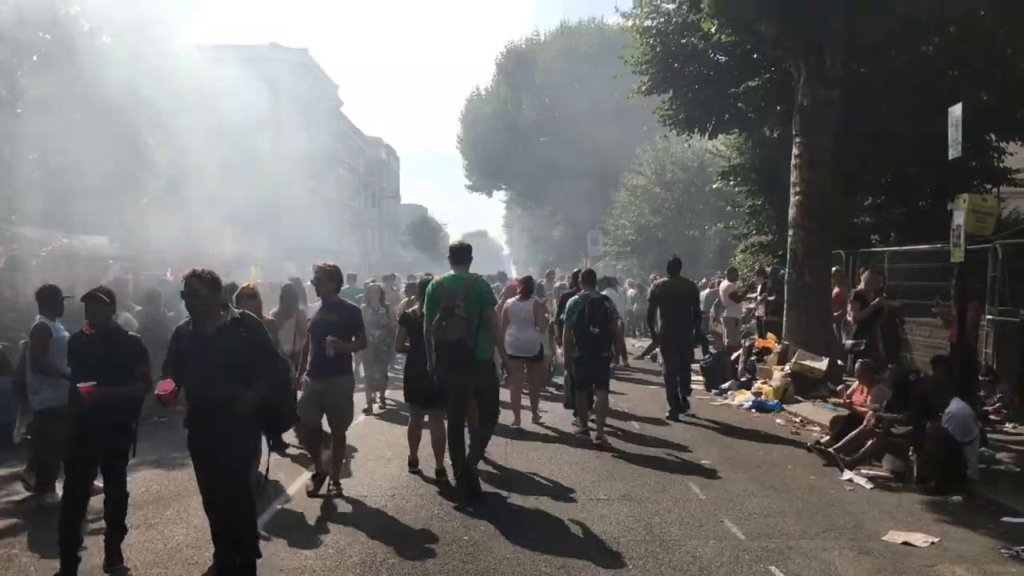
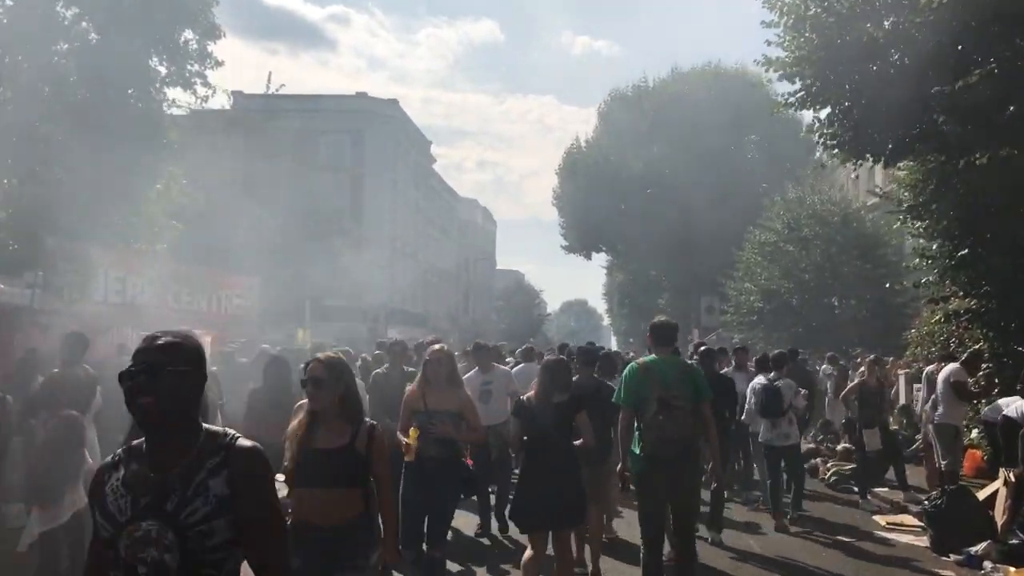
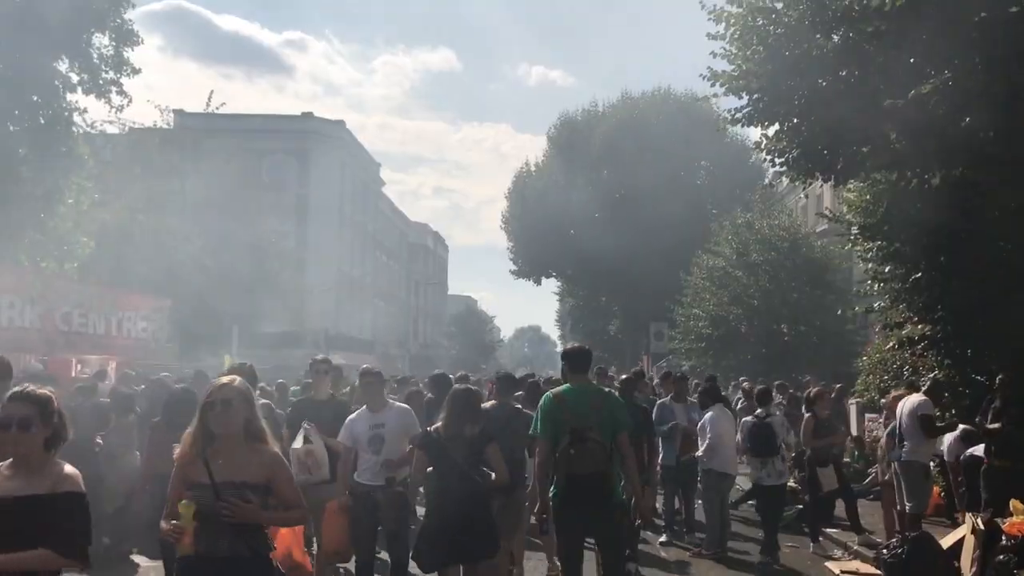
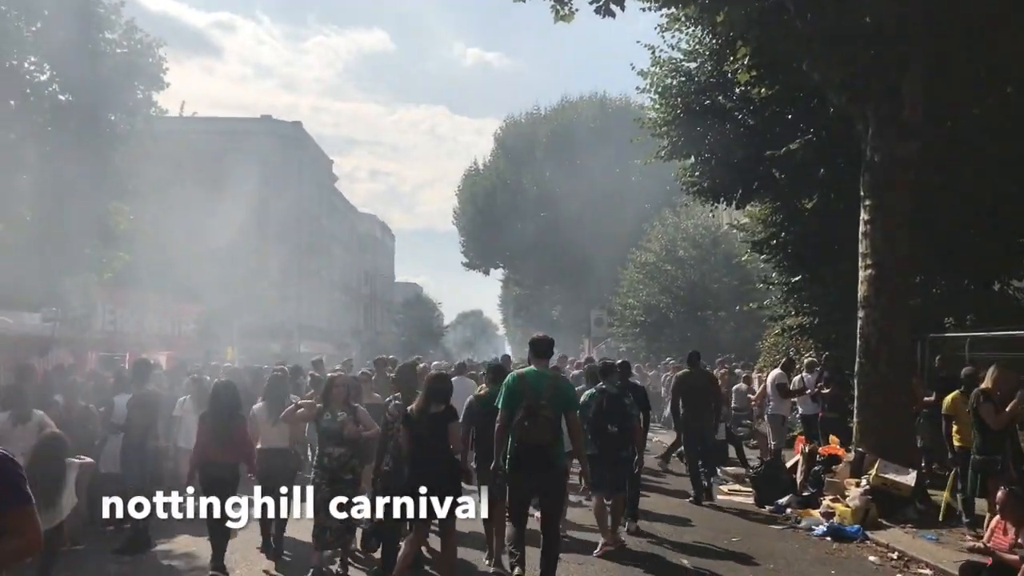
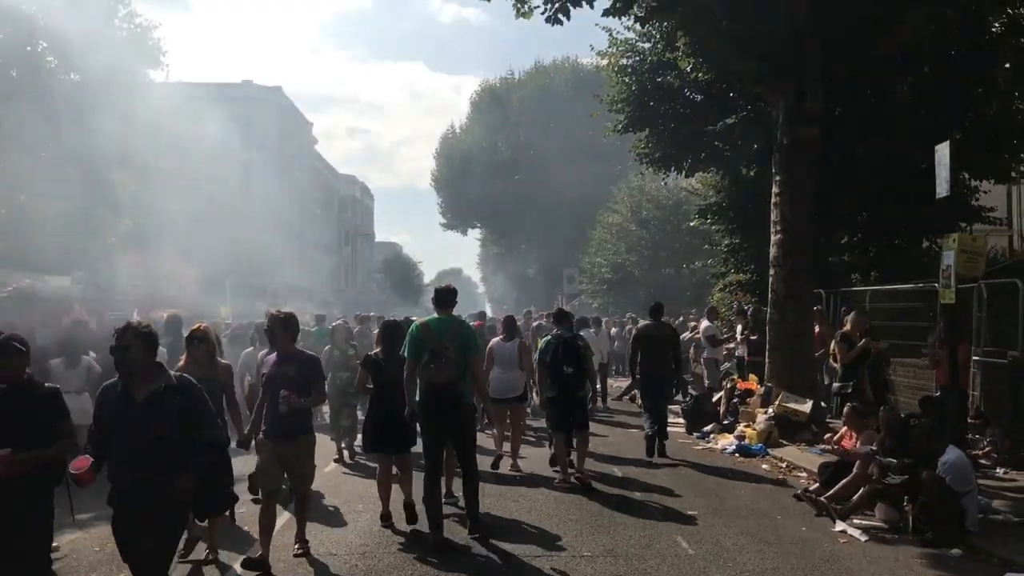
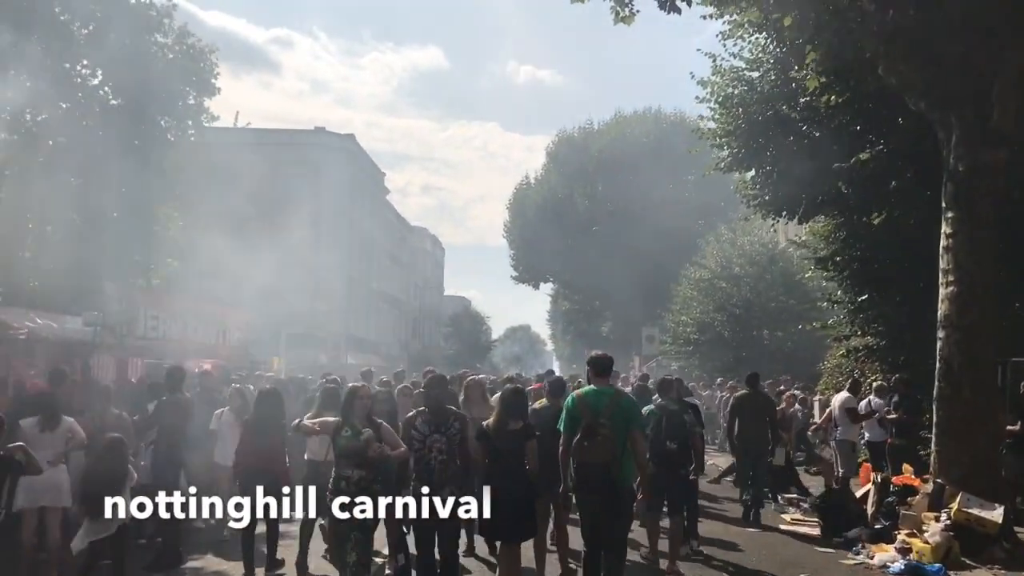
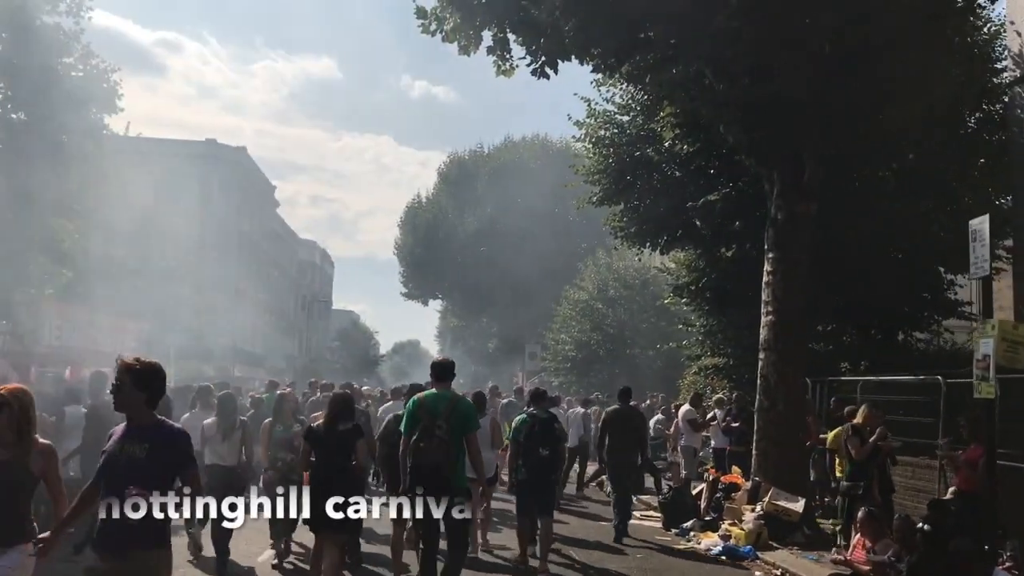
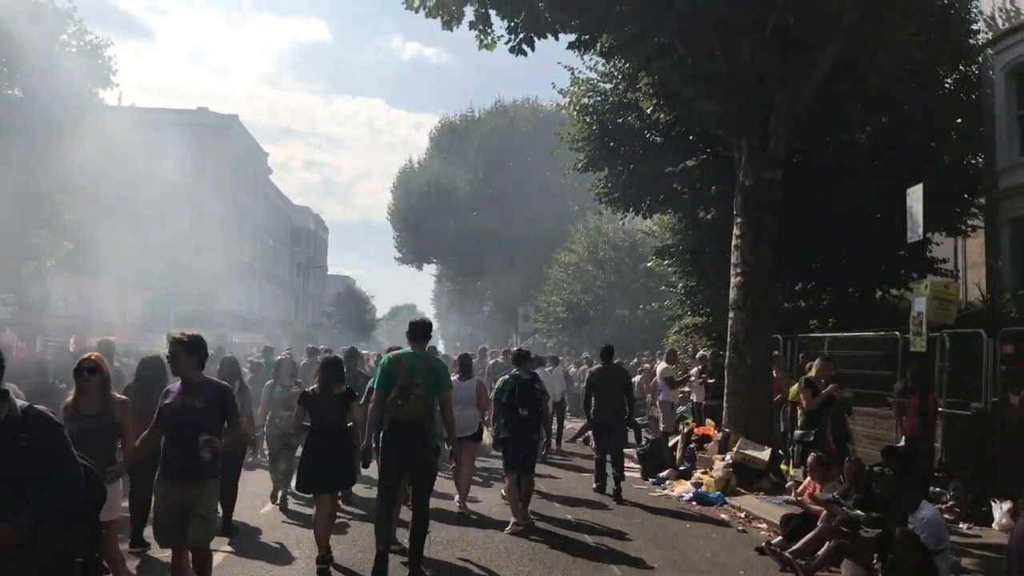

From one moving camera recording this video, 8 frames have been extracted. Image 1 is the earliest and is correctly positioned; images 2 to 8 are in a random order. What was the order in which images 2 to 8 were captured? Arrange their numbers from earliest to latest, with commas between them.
5, 8, 7, 4, 6, 2, 3
